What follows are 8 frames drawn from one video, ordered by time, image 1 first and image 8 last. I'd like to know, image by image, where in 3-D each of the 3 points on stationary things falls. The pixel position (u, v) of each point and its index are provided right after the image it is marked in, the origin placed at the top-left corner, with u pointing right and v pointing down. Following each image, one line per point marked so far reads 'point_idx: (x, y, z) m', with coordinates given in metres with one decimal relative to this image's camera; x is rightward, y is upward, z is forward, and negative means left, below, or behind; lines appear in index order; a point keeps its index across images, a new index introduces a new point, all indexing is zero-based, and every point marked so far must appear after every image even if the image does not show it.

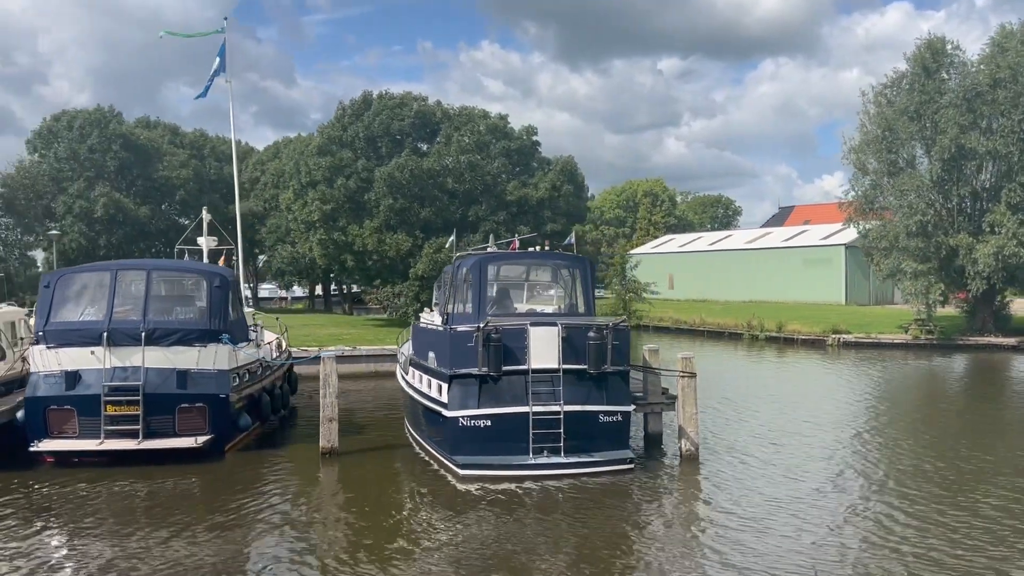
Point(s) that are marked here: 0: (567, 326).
0: (+0.7, -0.5, +9.5) m
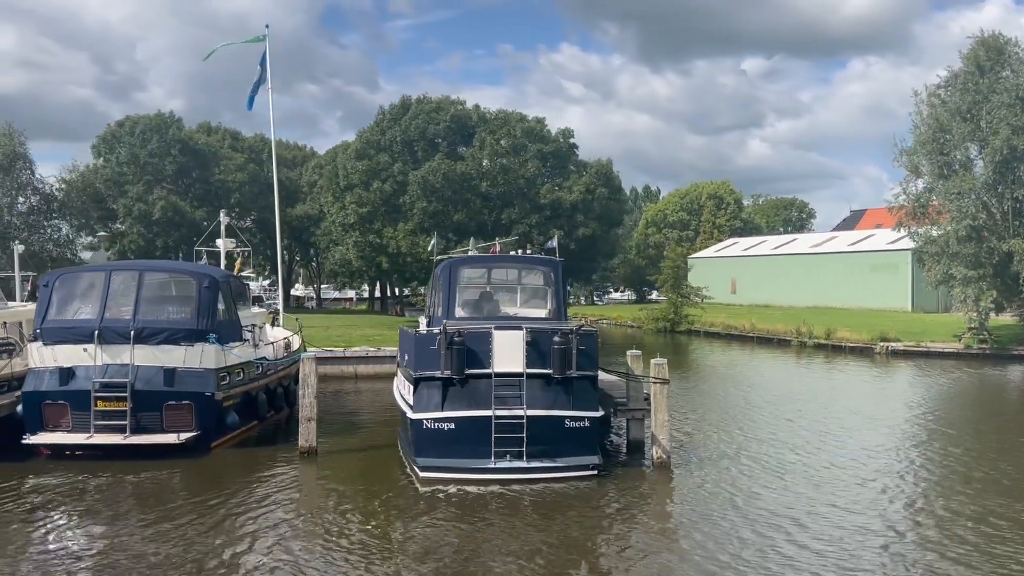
0: (+0.2, -0.5, +9.4) m
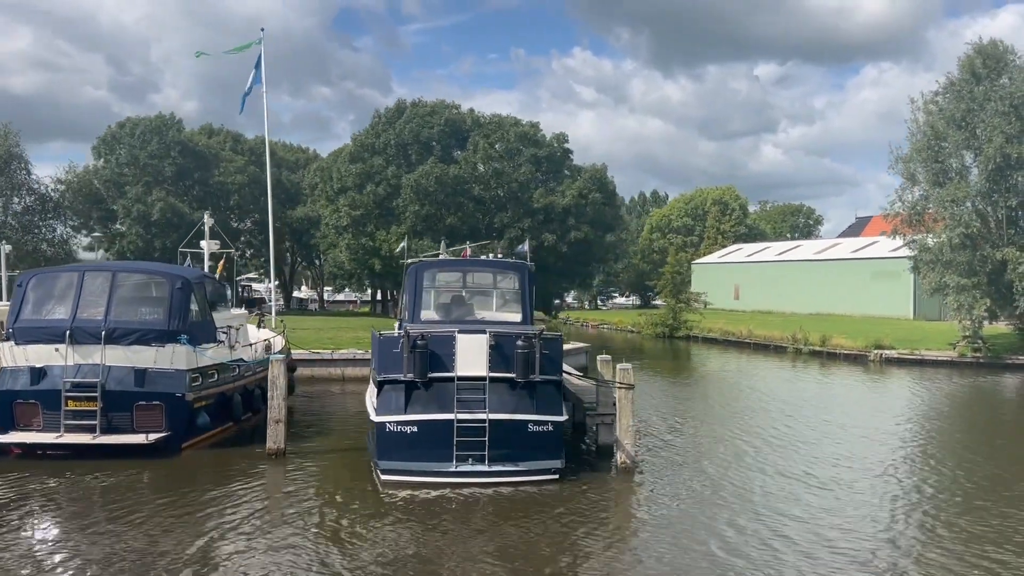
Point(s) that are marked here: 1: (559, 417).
0: (-0.2, -0.6, +9.4) m
1: (+0.6, -1.7, +9.5) m
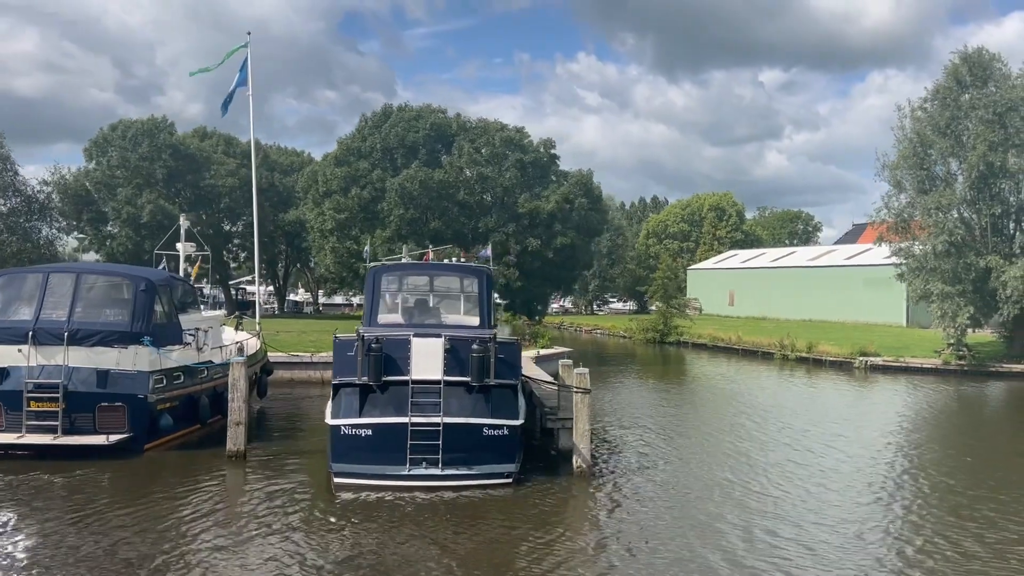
0: (-0.8, -0.6, +9.4) m
1: (0.0, -1.7, +9.5) m
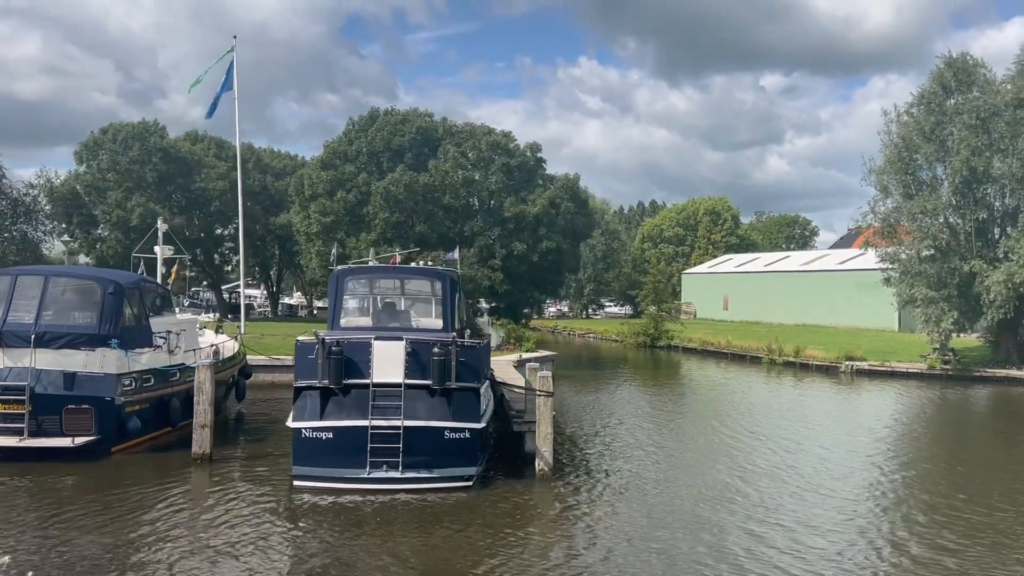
0: (-1.3, -0.7, +9.5) m
1: (-0.5, -1.8, +9.6) m
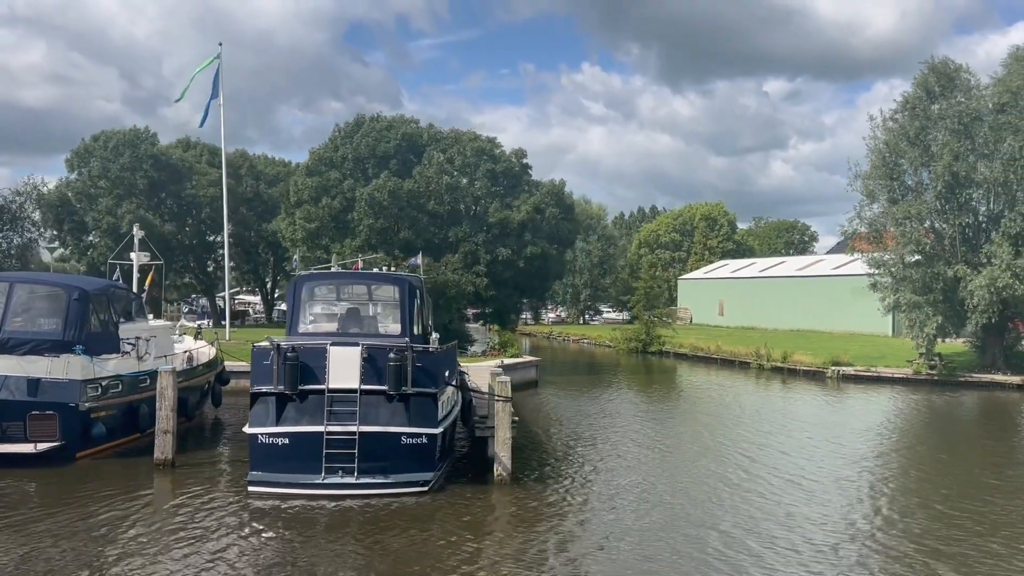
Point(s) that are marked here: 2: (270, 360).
0: (-1.8, -0.7, +9.5) m
1: (-1.0, -1.8, +9.6) m
2: (-3.0, -0.9, +9.5) m
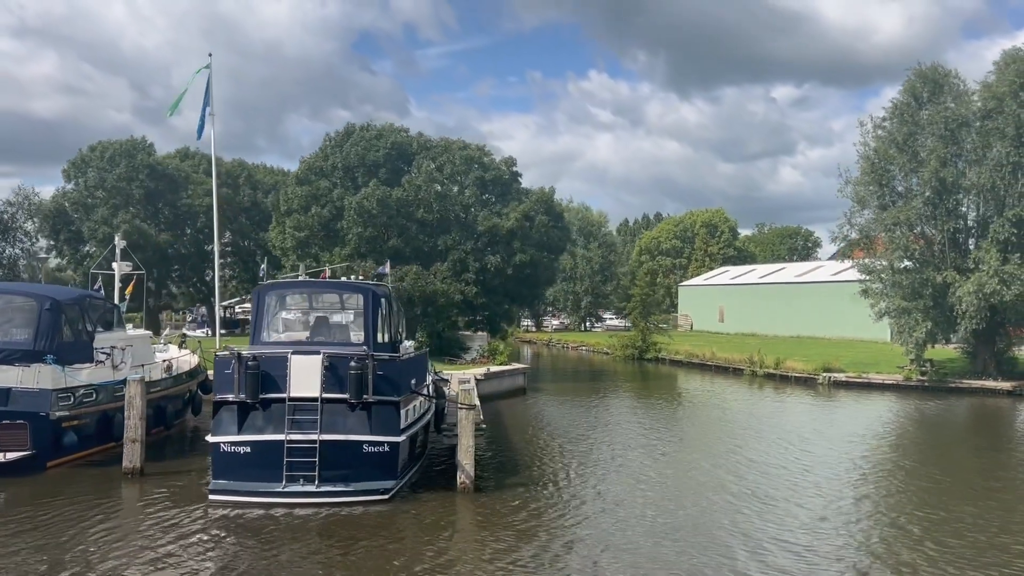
0: (-2.3, -0.9, +9.6) m
1: (-1.5, -1.9, +9.6) m
2: (-3.5, -1.0, +9.5) m
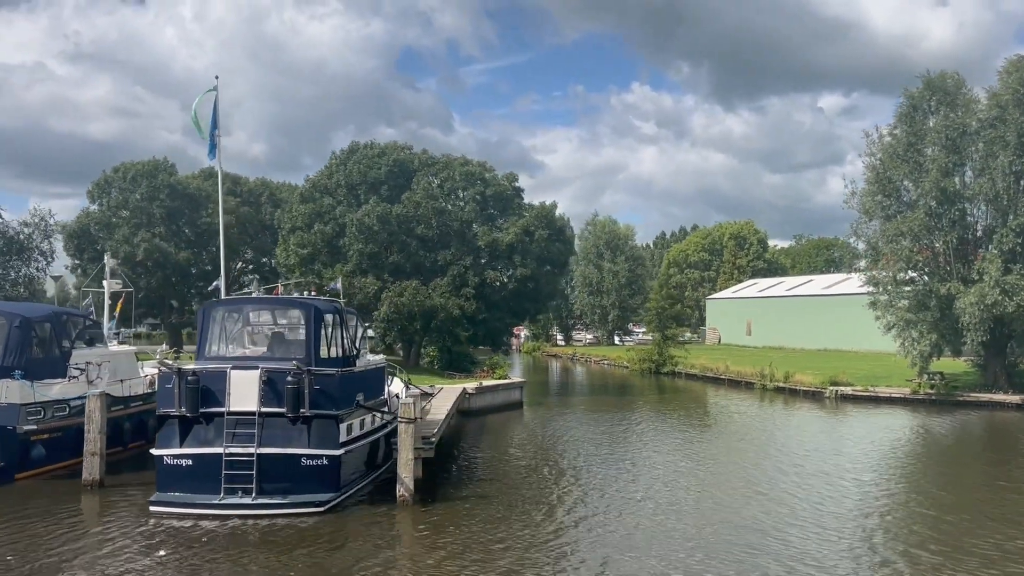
0: (-3.2, -1.1, +9.8) m
1: (-2.3, -2.1, +9.8) m
2: (-4.4, -1.3, +9.8) m
